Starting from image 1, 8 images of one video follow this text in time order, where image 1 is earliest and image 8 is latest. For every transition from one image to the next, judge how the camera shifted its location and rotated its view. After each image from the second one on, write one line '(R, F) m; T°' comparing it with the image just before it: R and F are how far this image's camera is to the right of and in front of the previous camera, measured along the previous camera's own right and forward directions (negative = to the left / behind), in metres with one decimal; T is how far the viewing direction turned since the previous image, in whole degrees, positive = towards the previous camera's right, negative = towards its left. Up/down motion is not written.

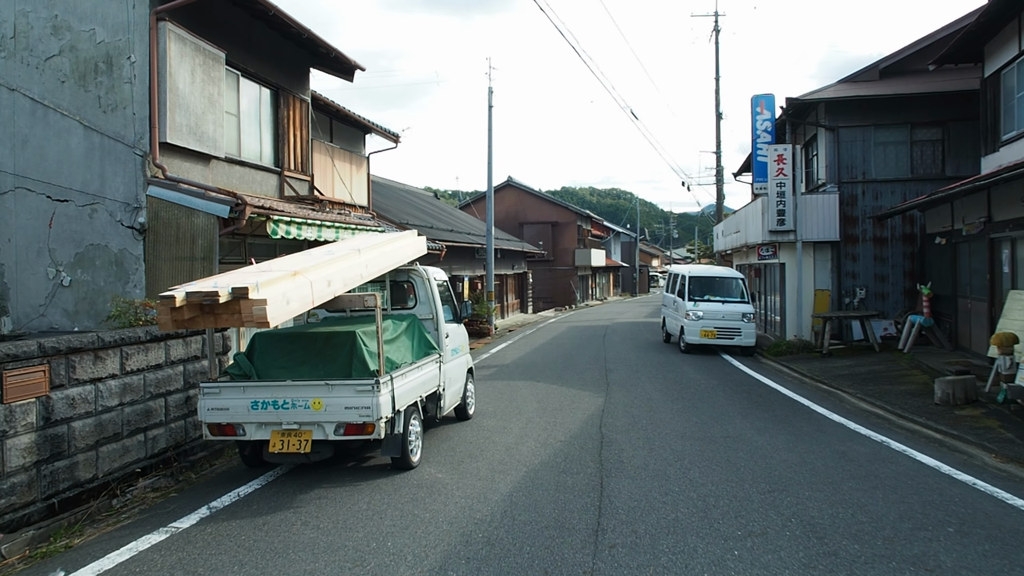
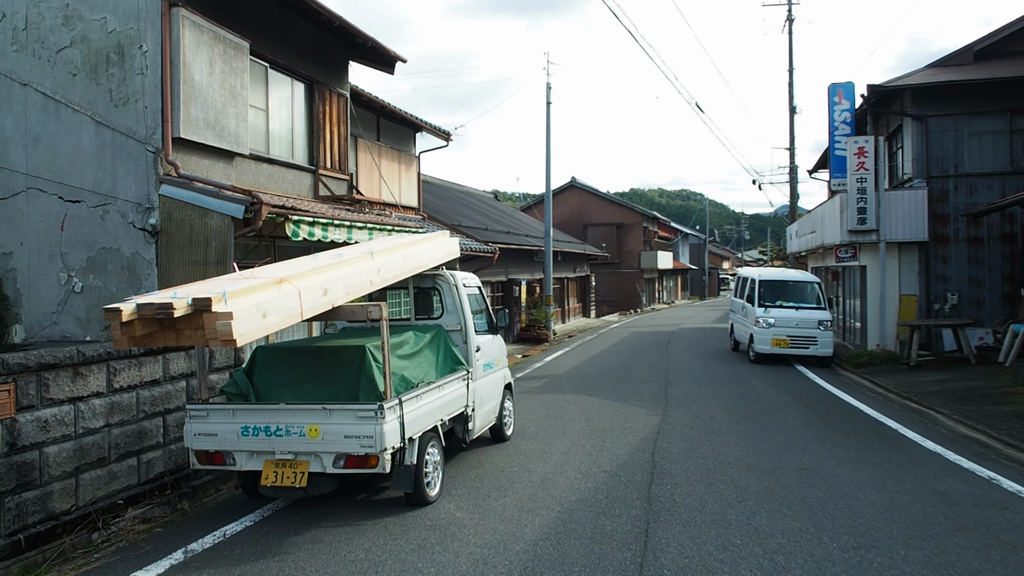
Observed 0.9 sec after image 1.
(+0.3, +0.9) m; -5°
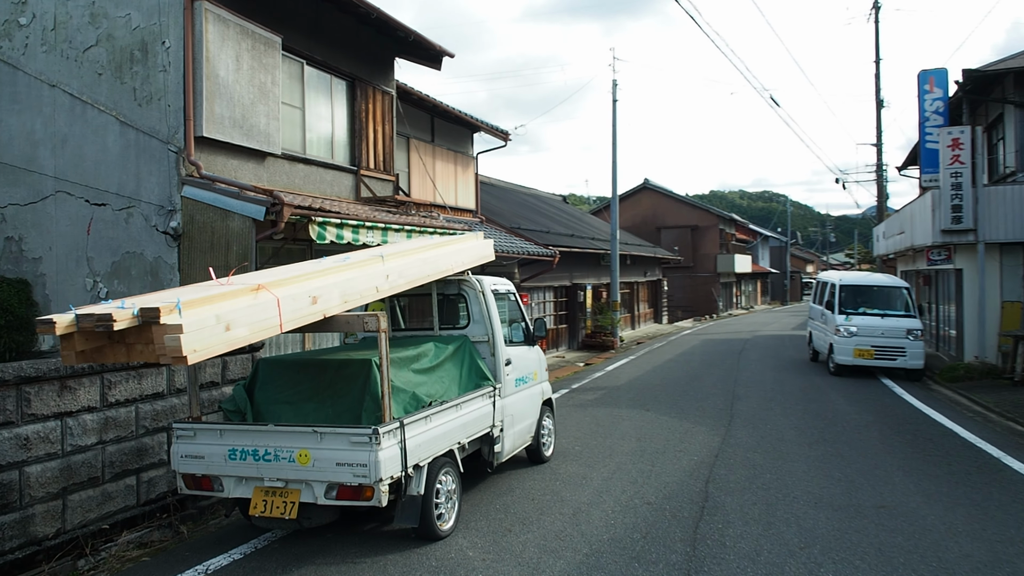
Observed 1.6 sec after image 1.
(+0.3, +0.7) m; -6°
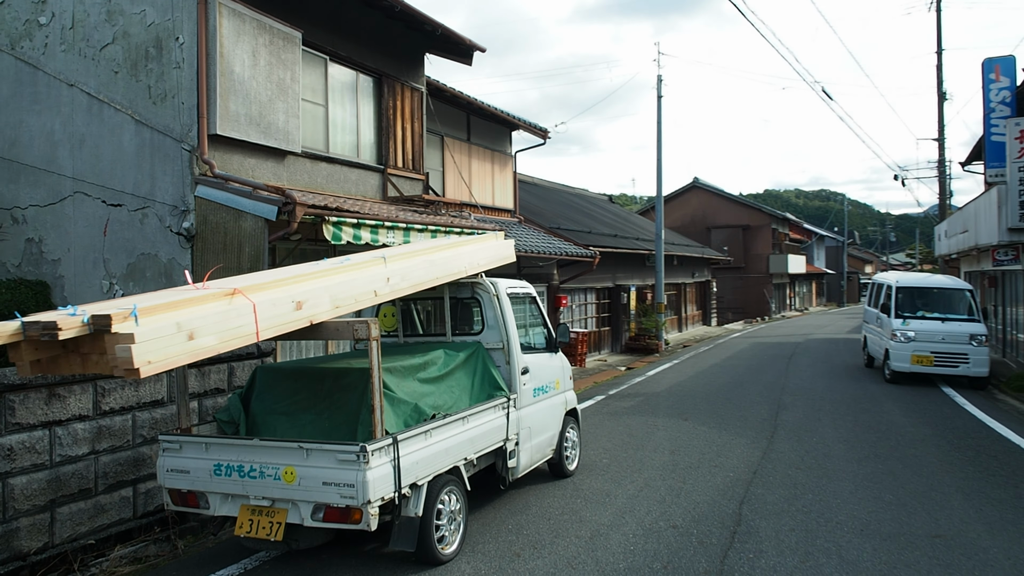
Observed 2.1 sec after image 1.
(+0.2, +0.4) m; -4°
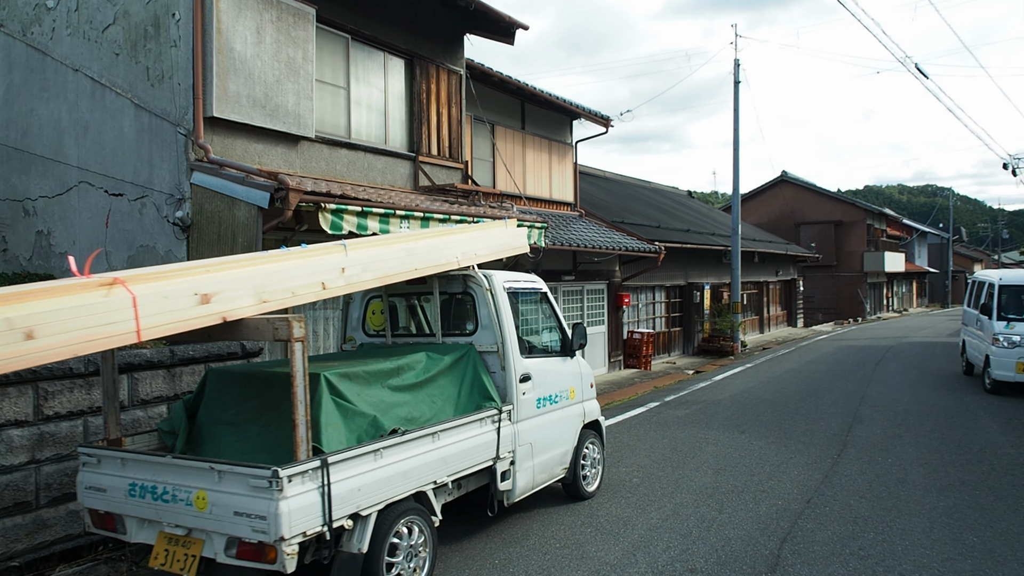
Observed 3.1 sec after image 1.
(+0.6, +0.8) m; -6°
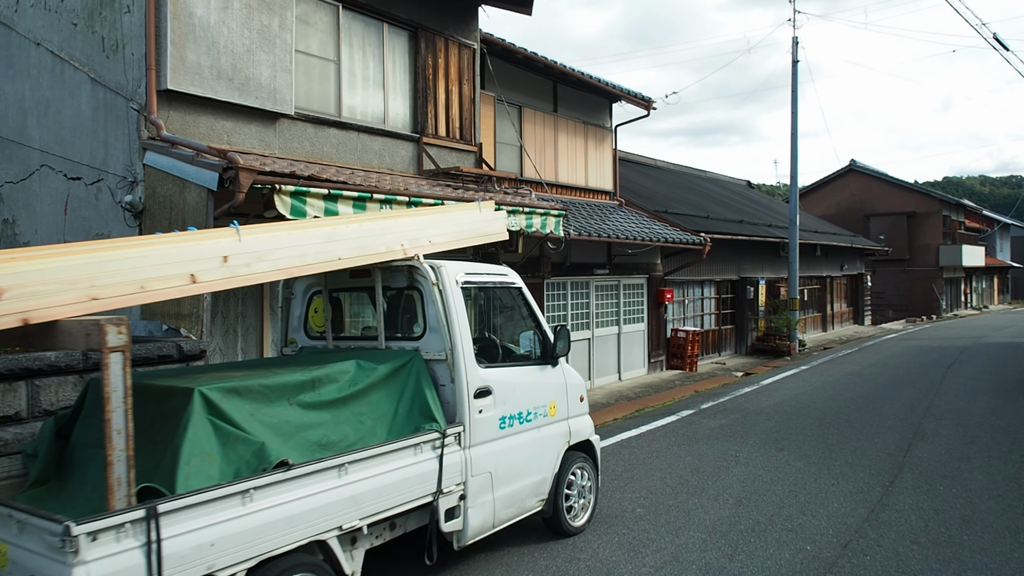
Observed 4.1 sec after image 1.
(+0.6, +0.9) m; -5°
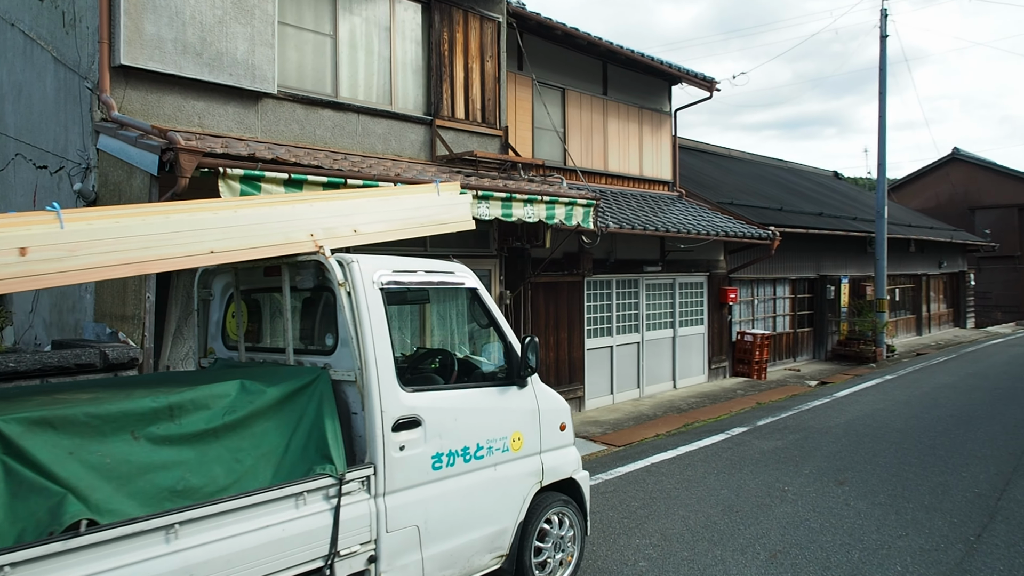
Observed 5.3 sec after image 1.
(+0.6, +1.0) m; -6°
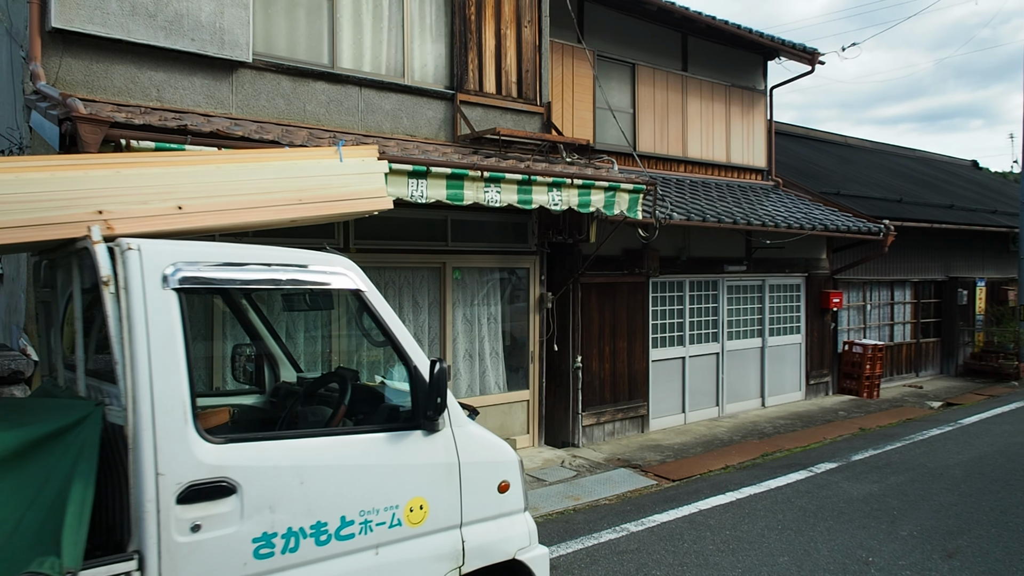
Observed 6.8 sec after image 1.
(+0.7, +1.2) m; -8°
